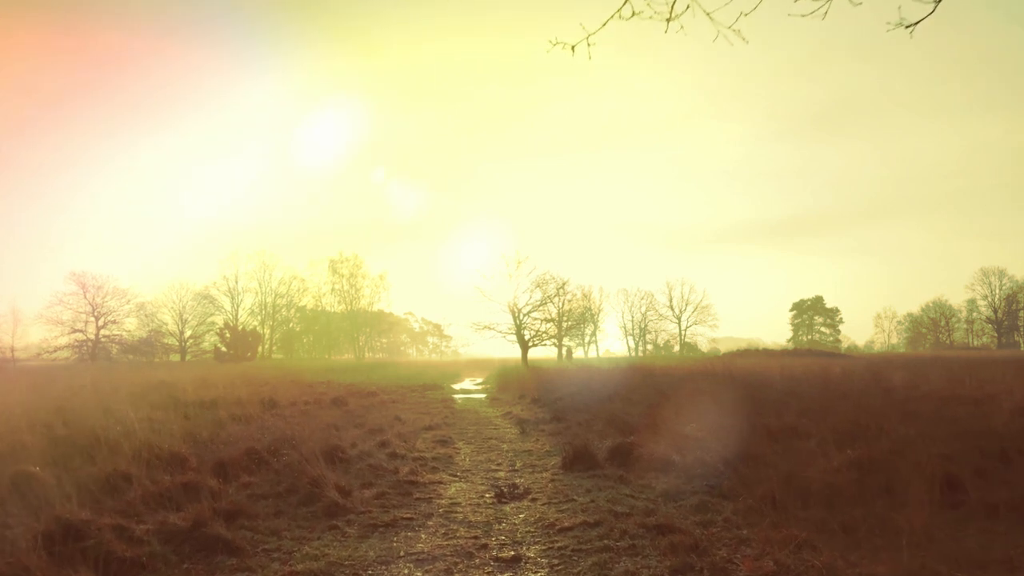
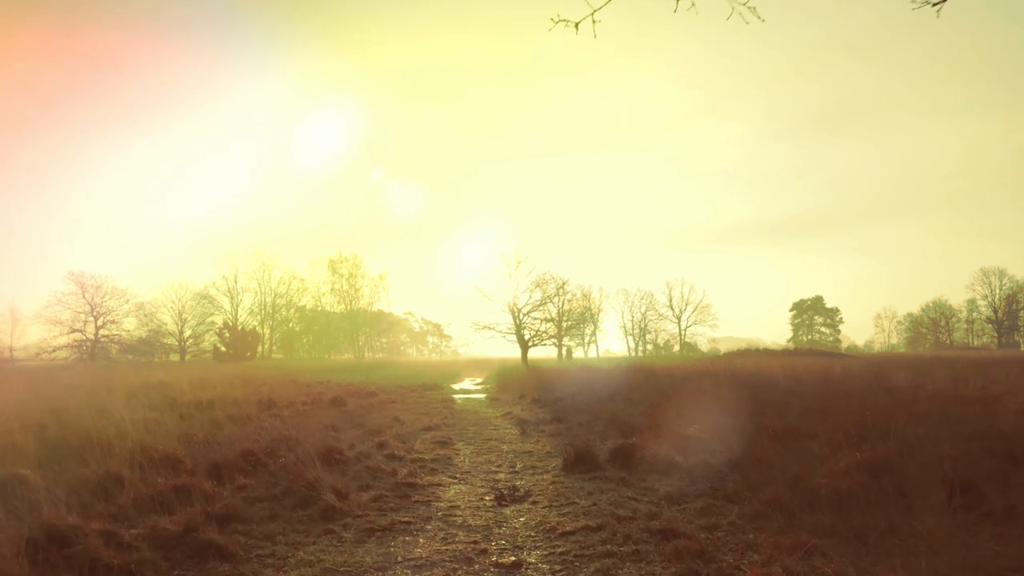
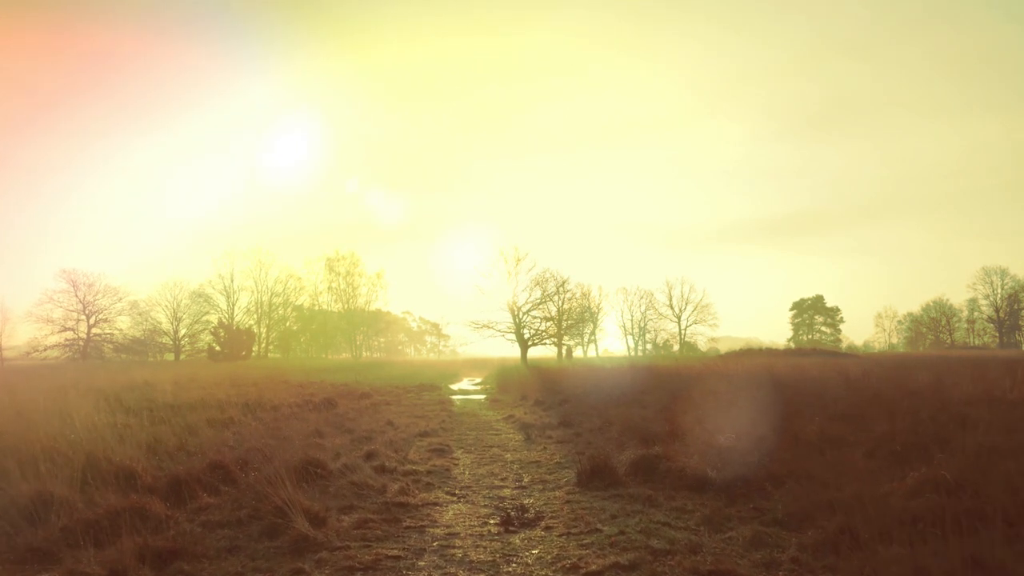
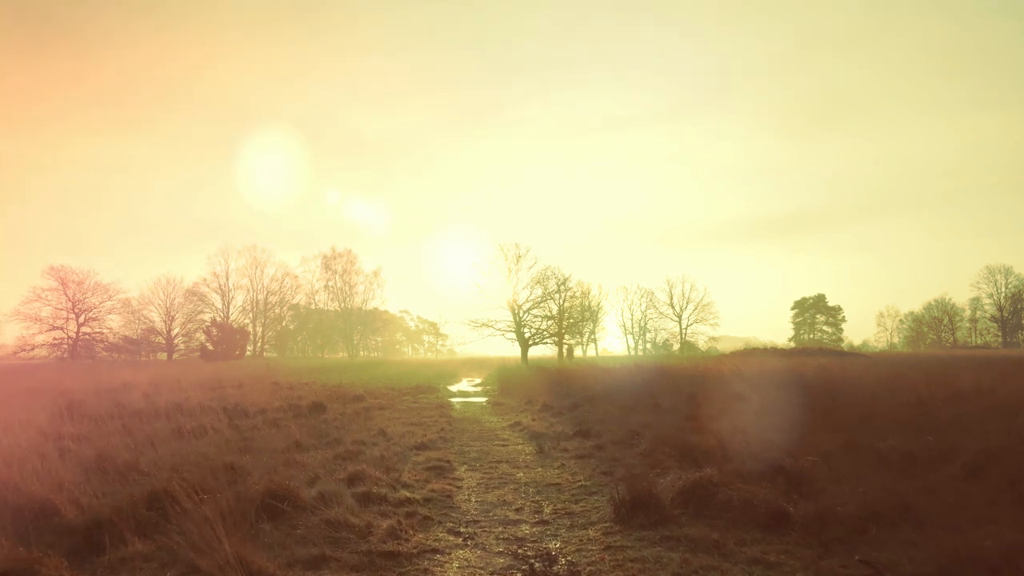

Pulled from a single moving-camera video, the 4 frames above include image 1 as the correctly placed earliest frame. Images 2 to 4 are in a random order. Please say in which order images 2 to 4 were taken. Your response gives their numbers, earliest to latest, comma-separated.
2, 3, 4
